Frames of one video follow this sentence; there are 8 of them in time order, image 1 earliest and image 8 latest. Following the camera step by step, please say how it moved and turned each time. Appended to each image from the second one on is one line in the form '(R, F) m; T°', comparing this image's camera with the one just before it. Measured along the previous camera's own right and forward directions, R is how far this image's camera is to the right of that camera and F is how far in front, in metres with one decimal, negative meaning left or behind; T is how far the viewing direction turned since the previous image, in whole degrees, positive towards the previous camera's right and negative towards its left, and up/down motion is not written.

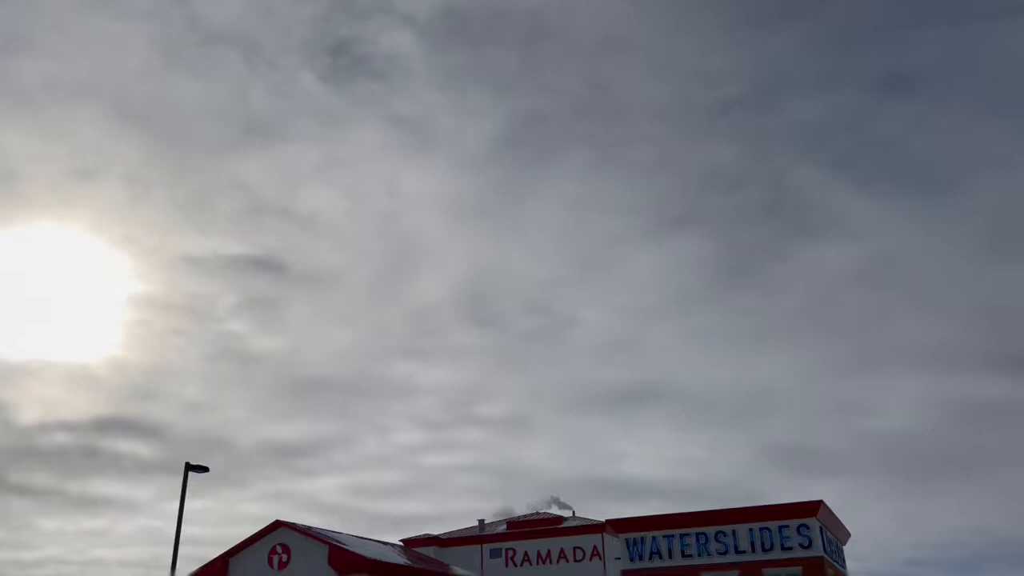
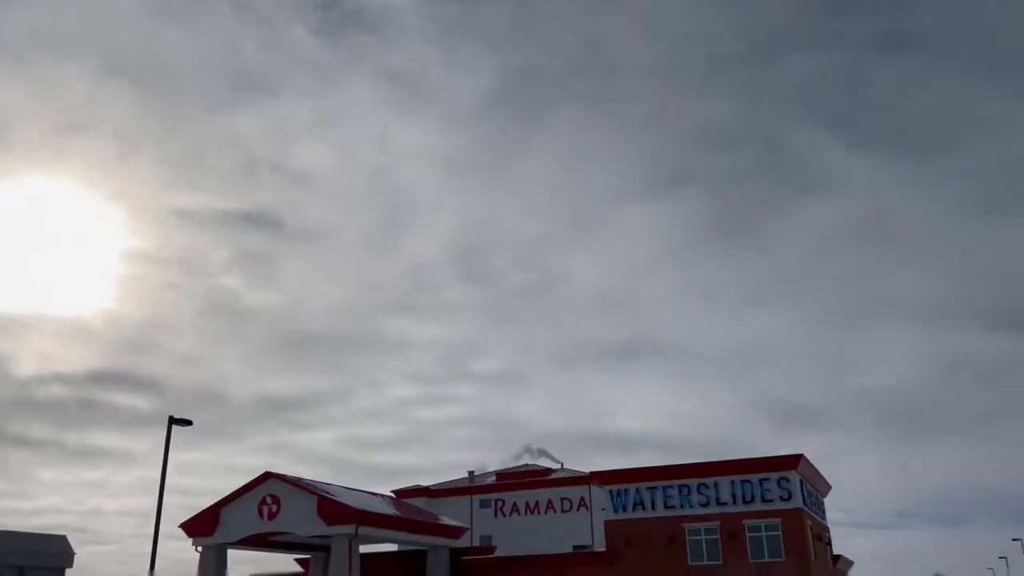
(+0.6, -0.3) m; 0°
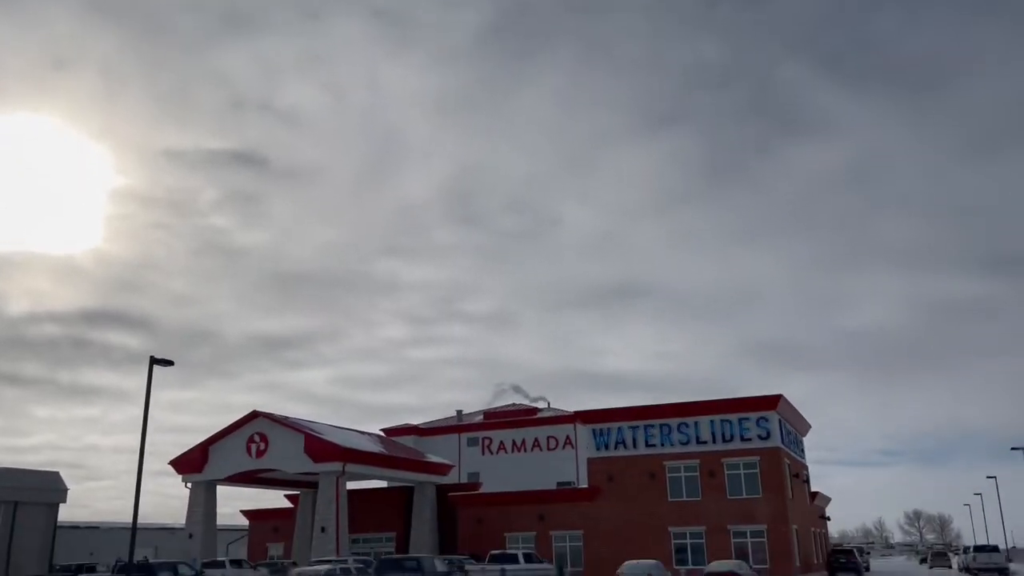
(+0.6, -0.2) m; 0°
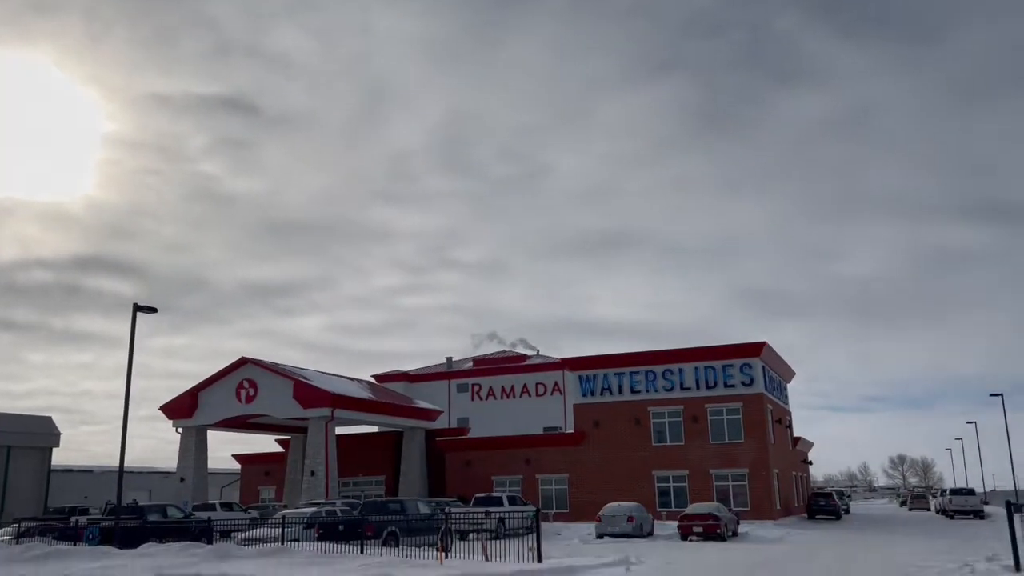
(+0.5, -0.2) m; 0°
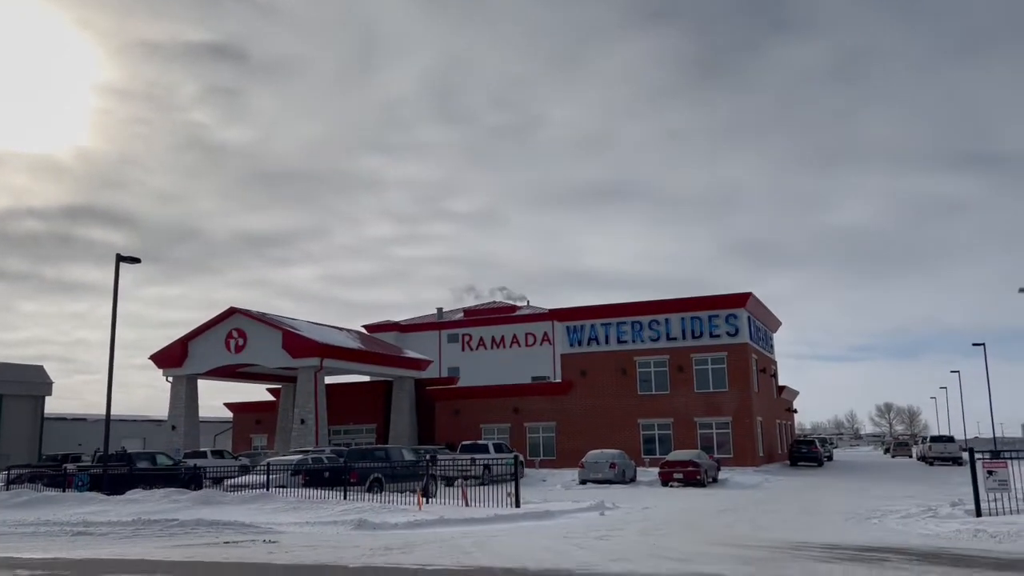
(+0.5, -0.2) m; 0°
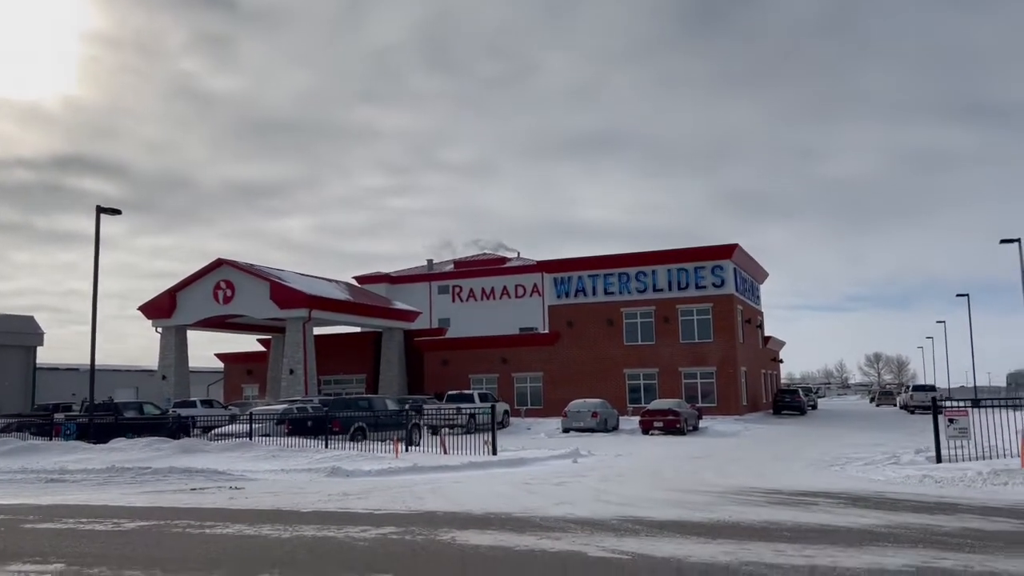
(+0.6, -0.2) m; 0°
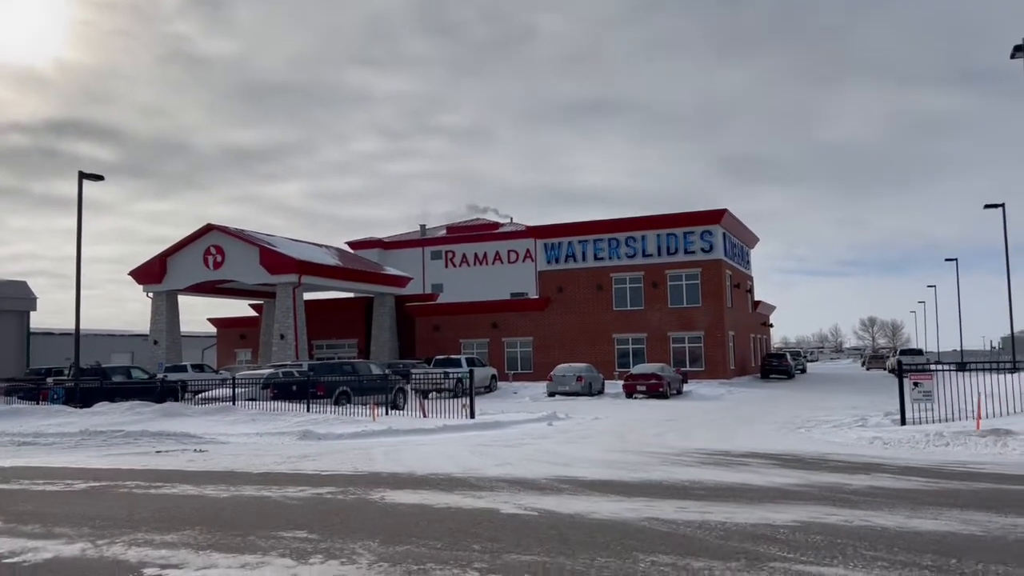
(+0.7, -0.2) m; 0°
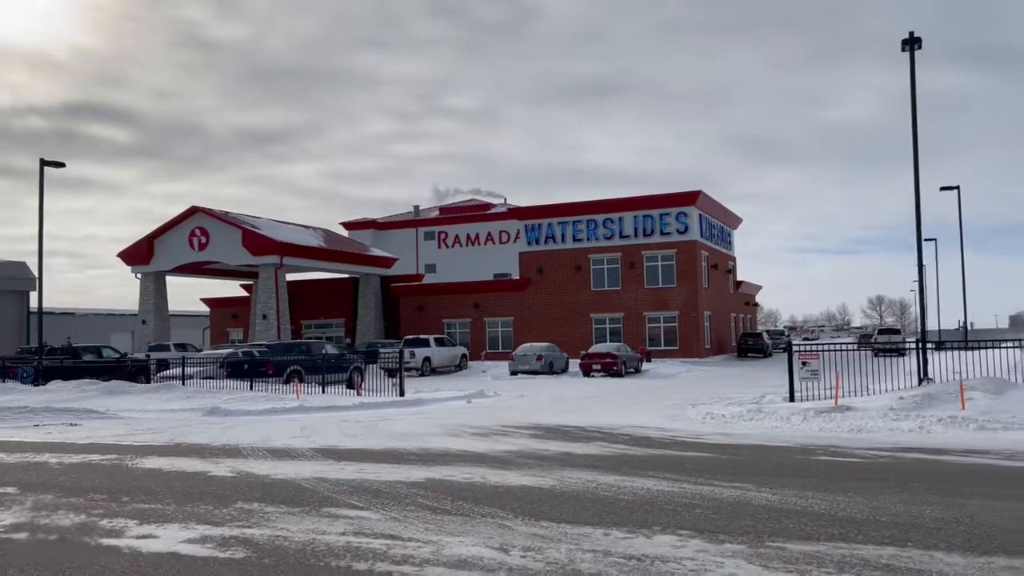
(+2.9, -1.0) m; -1°
